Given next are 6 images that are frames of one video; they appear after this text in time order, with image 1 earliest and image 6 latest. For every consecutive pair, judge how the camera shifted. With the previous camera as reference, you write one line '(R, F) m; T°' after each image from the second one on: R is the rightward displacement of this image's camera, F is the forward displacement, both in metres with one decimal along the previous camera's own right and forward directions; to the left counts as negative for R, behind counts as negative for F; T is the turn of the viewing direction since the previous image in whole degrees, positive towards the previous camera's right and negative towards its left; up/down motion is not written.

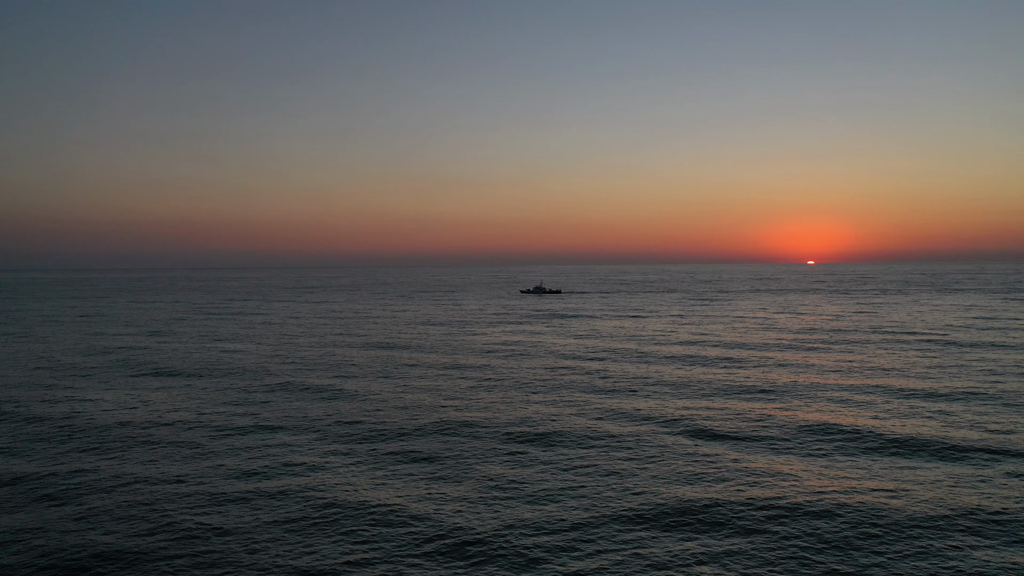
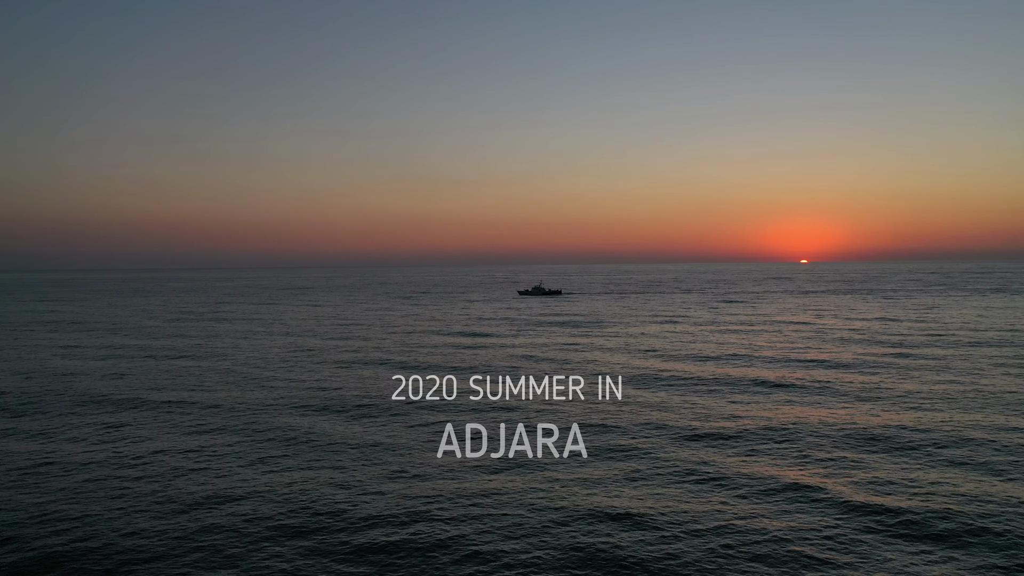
(-1.9, +5.1) m; 0°
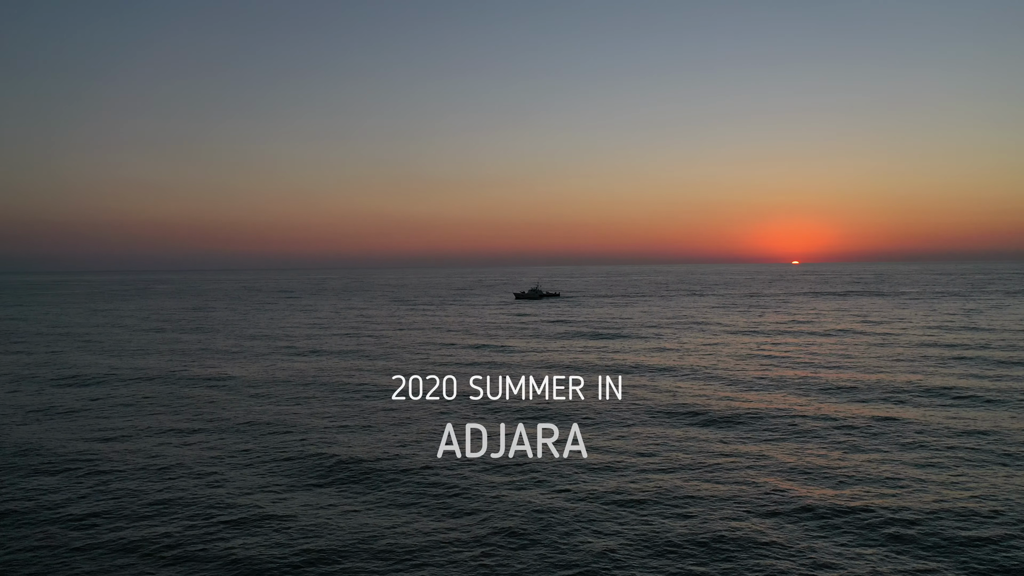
(-5.1, +5.3) m; 0°
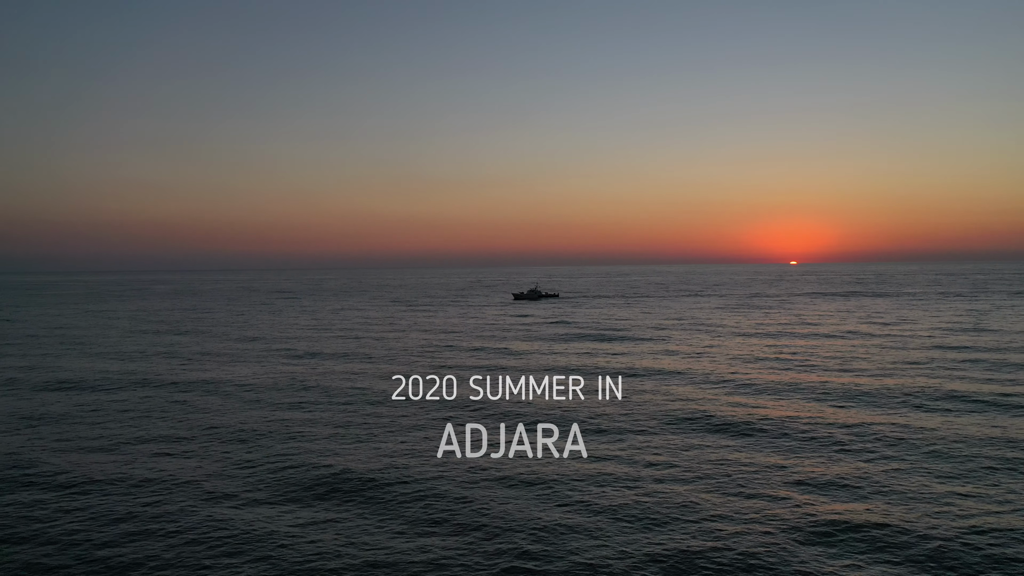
(+2.3, -5.8) m; 0°
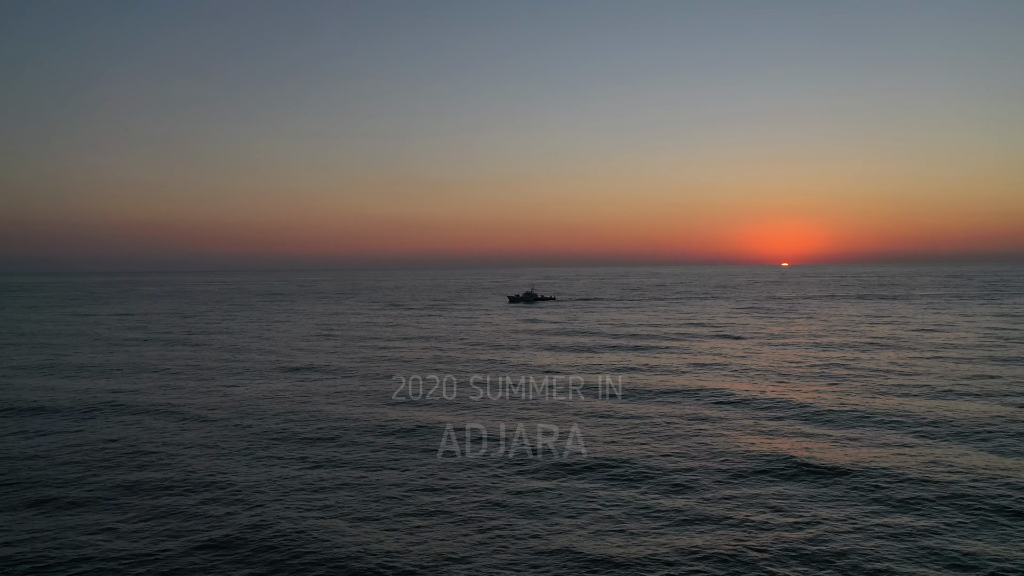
(-2.2, +5.8) m; 0°
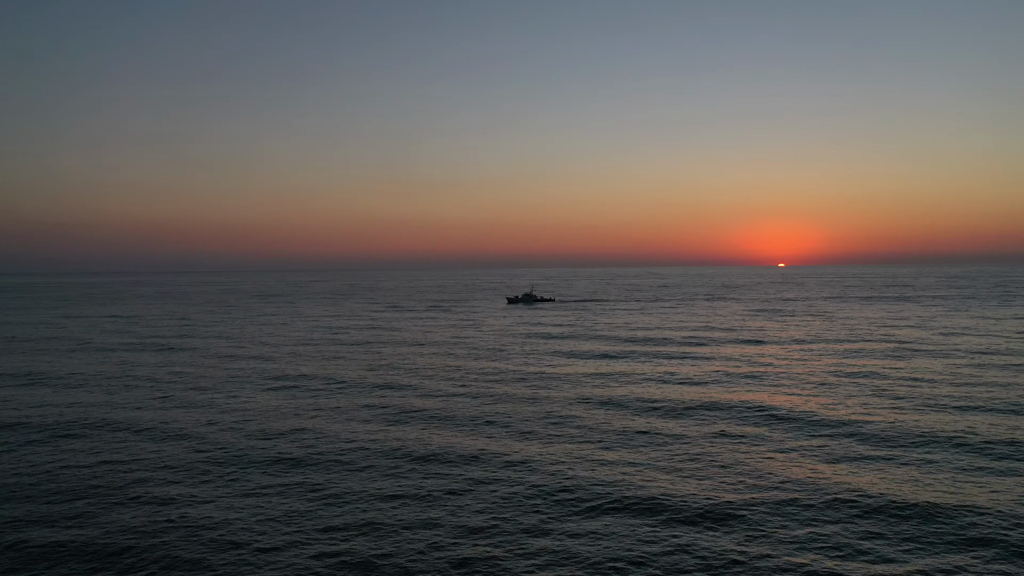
(-1.4, +3.4) m; 0°
